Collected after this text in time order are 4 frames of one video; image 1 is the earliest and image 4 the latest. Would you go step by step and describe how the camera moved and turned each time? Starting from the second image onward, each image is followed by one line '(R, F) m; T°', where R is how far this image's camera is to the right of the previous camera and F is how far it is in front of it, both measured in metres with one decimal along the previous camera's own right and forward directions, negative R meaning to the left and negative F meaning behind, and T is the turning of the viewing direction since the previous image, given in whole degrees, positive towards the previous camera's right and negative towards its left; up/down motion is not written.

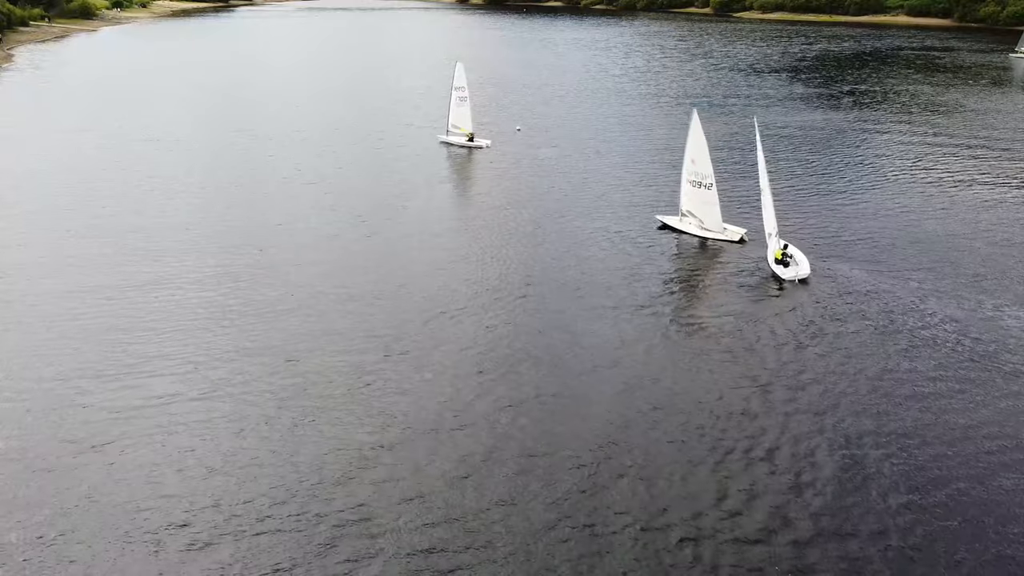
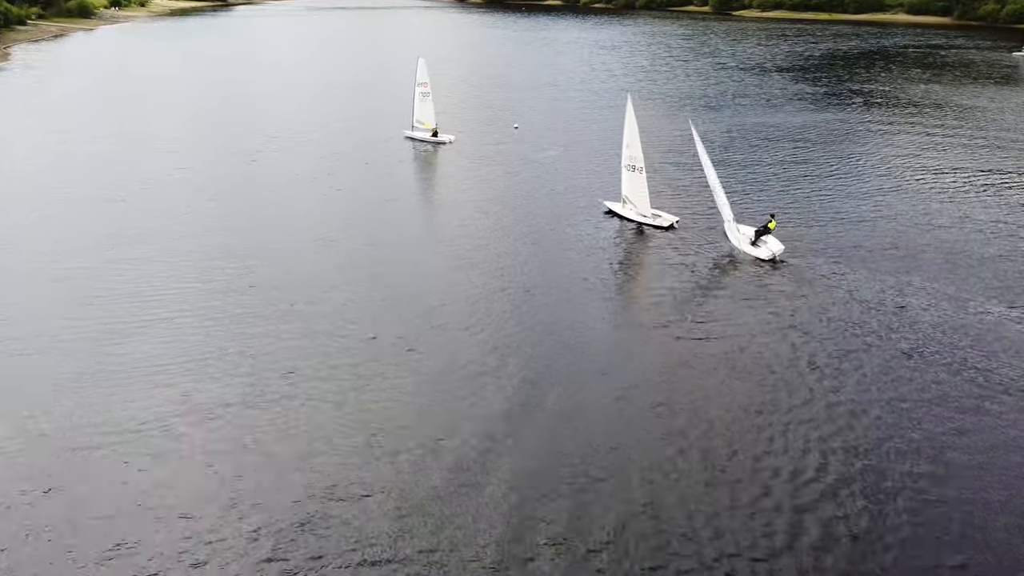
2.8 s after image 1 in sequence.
(+1.6, +0.2) m; -1°
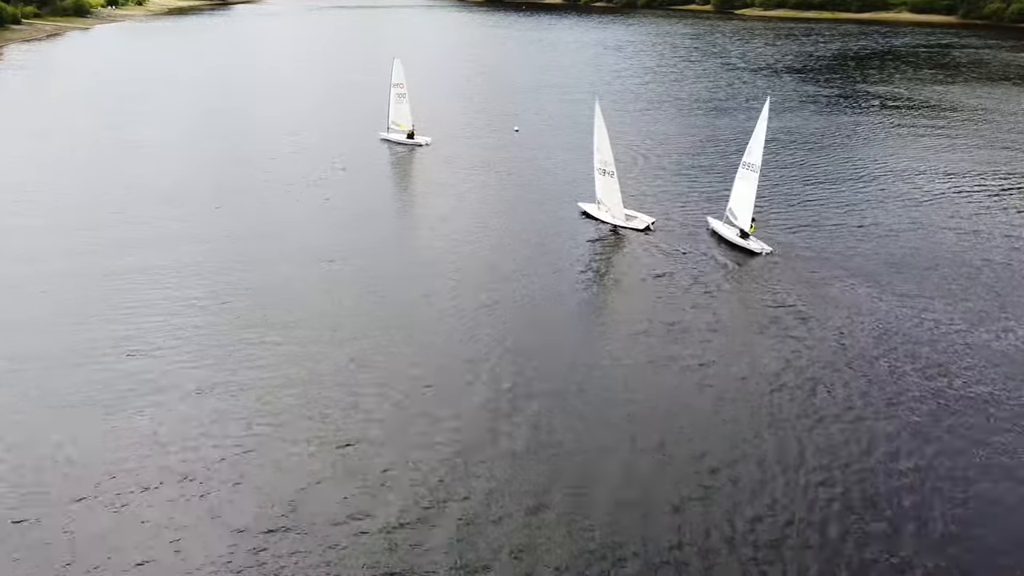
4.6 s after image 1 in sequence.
(+1.0, +0.7) m; -1°
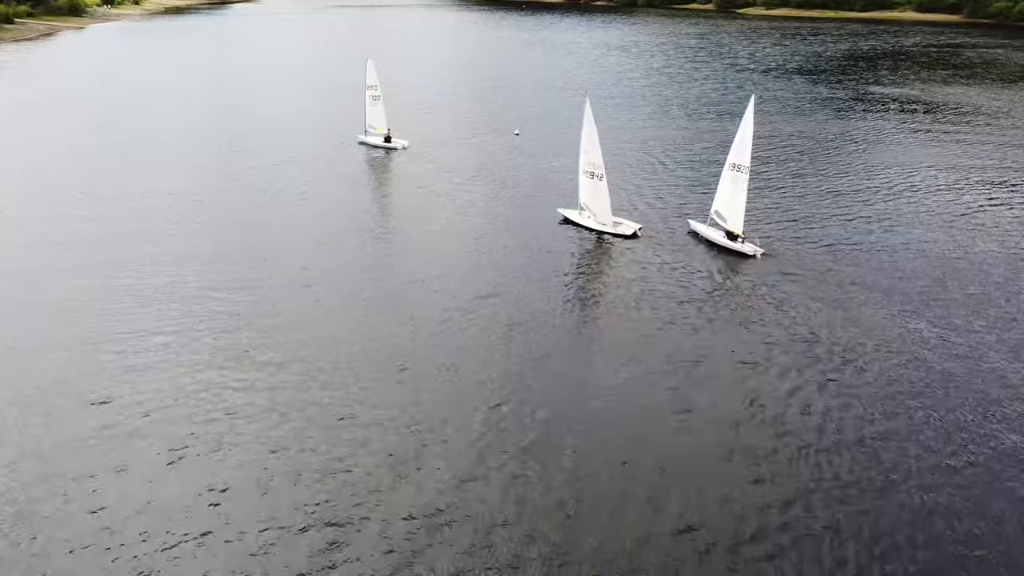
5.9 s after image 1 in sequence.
(+0.9, +0.8) m; -1°
